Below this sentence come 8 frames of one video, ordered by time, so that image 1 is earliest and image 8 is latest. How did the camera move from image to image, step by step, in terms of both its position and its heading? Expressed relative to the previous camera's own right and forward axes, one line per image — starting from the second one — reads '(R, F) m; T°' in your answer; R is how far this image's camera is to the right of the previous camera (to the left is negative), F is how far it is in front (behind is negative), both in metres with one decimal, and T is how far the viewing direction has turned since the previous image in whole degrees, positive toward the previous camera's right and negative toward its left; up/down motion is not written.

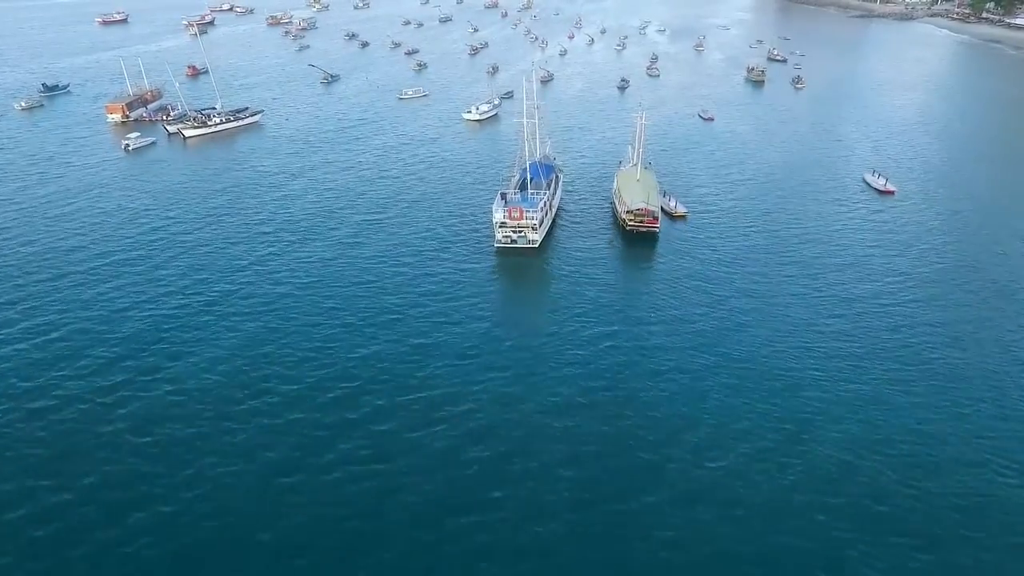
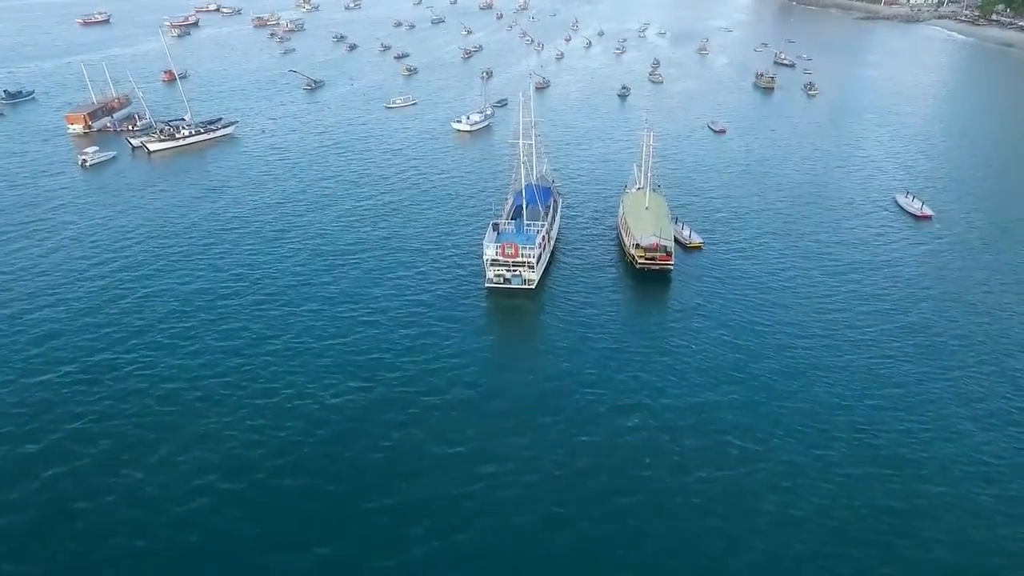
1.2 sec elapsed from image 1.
(+0.3, +14.5) m; 0°
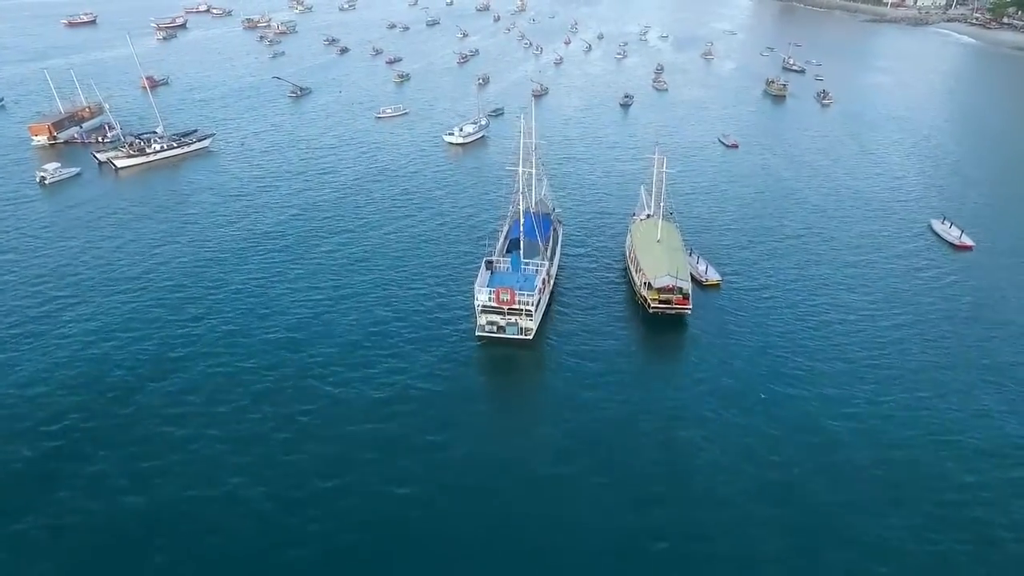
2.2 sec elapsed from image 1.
(+0.4, +12.4) m; 0°
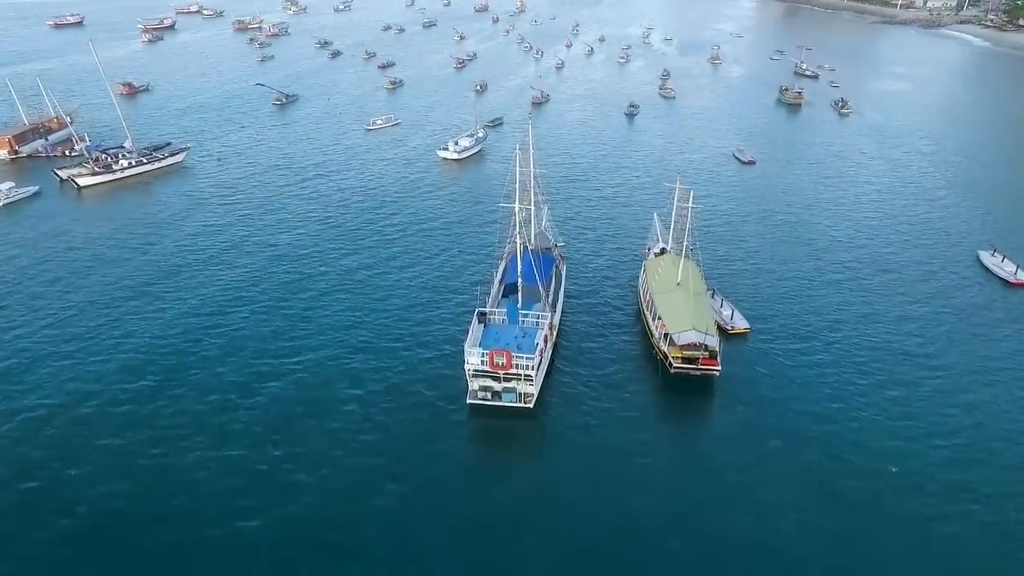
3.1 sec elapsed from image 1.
(+0.2, +13.0) m; 0°
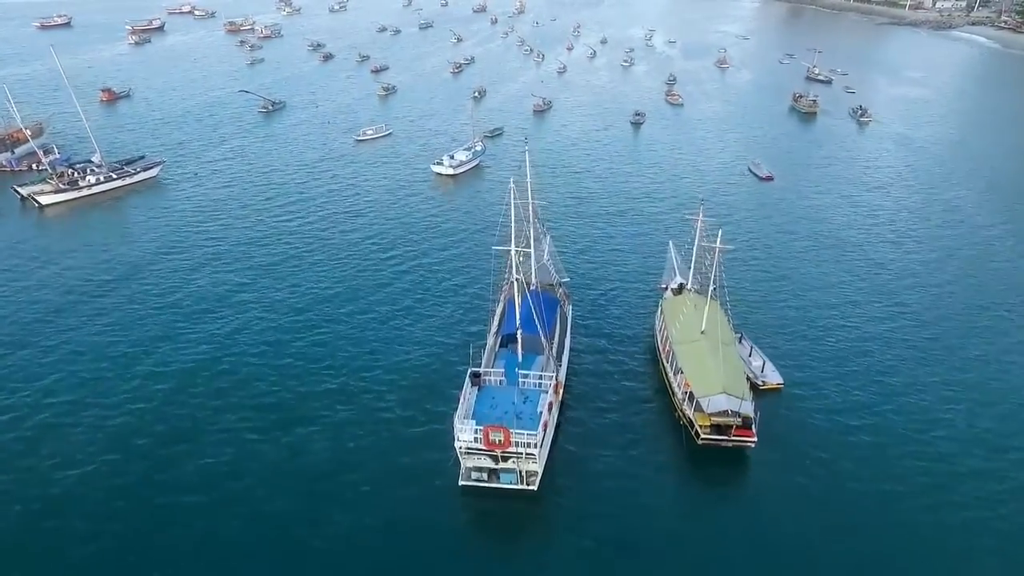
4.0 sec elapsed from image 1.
(0.0, +11.4) m; 0°
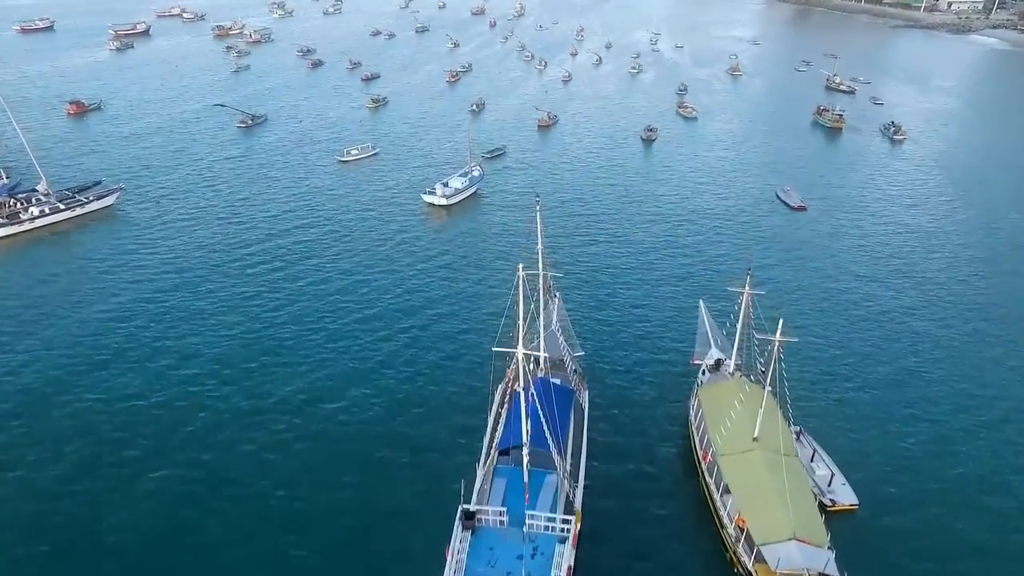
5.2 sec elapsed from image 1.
(-0.3, +16.4) m; 0°
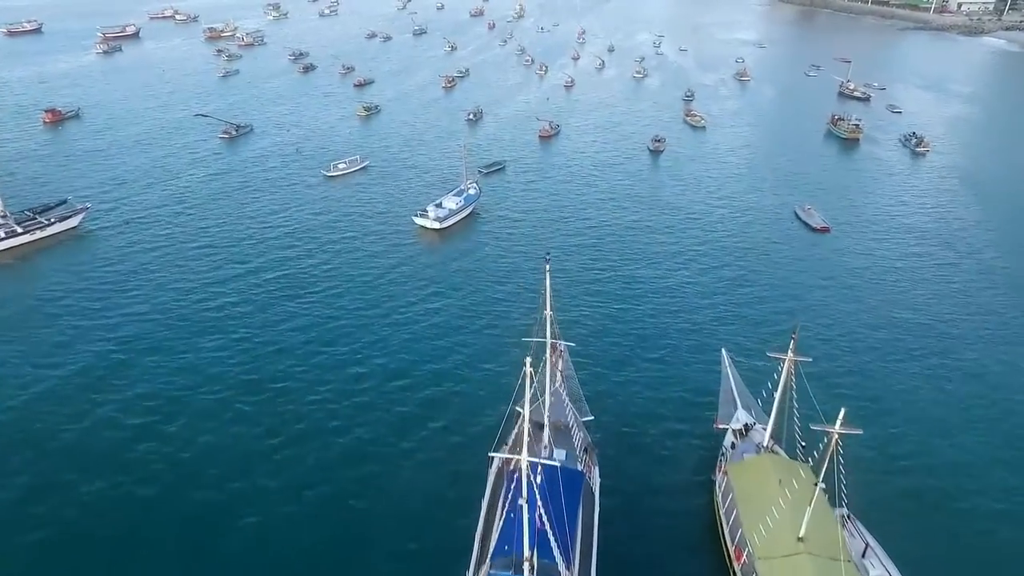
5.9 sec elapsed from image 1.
(+0.2, +10.3) m; 0°
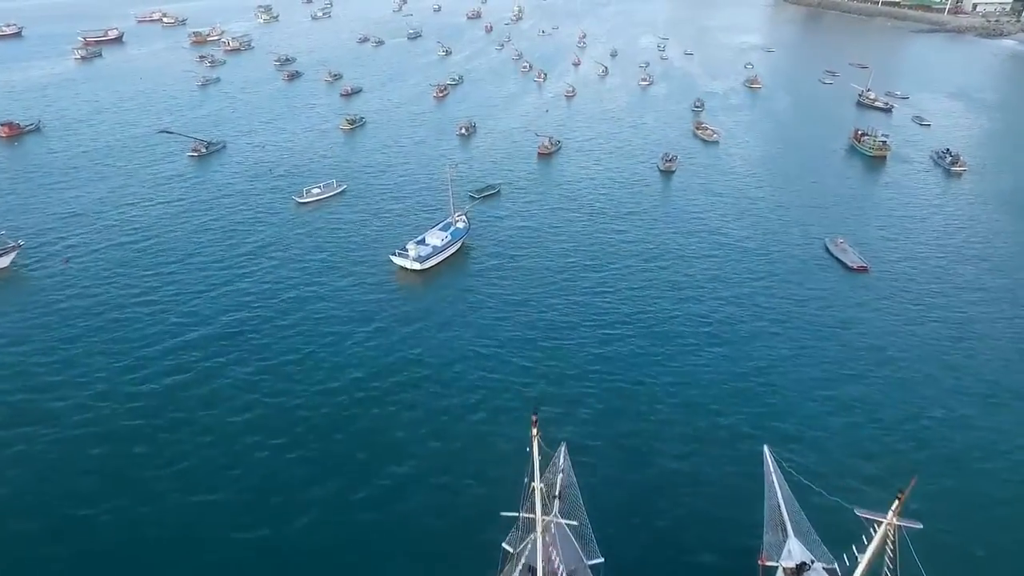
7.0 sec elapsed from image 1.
(+1.1, +15.4) m; 0°
